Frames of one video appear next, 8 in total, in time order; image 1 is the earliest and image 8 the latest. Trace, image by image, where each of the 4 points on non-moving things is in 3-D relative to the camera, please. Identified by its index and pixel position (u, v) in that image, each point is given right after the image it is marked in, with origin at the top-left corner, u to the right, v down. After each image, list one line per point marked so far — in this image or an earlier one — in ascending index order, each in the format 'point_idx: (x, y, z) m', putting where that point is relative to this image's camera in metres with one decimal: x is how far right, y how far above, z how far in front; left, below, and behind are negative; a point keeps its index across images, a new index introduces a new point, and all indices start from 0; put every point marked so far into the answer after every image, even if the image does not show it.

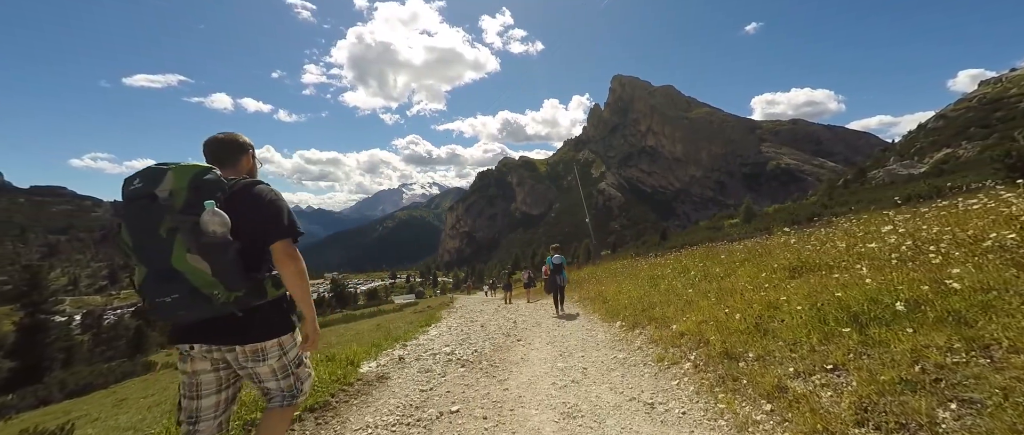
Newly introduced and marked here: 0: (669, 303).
0: (+4.4, -2.3, +11.3) m
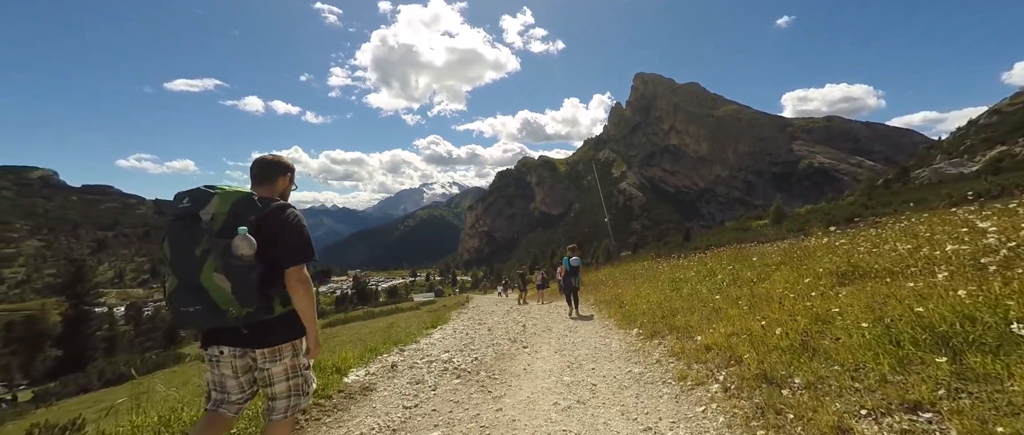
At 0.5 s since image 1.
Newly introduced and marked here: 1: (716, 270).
0: (+4.5, -2.3, +10.2) m
1: (+6.6, -1.7, +13.3) m
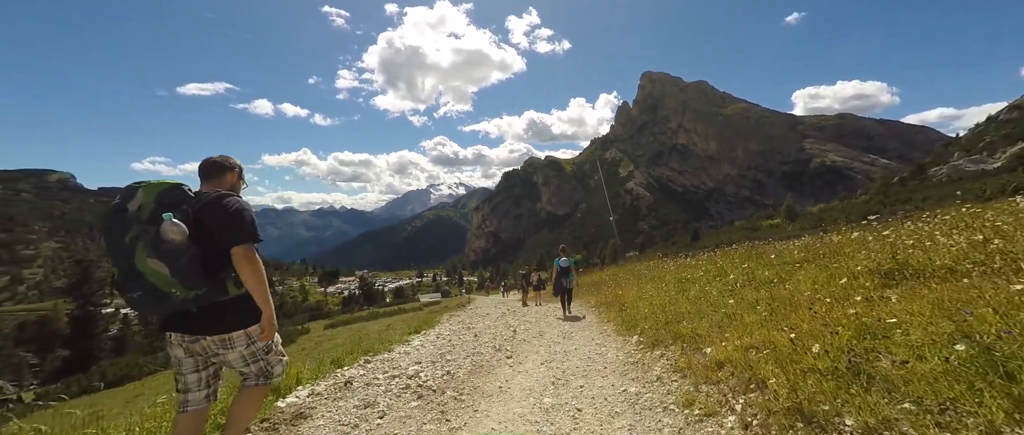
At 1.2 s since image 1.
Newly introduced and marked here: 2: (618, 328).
0: (+4.1, -2.1, +8.8) m
1: (+6.2, -1.5, +11.9) m
2: (+3.0, -3.2, +11.8) m
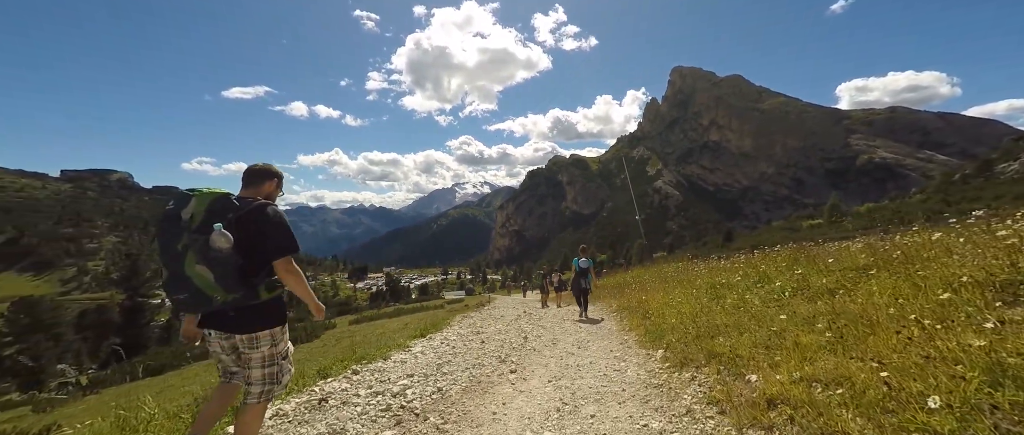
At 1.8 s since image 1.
0: (+4.1, -2.0, +7.3) m
1: (+6.5, -1.4, +10.3) m
2: (+3.3, -3.1, +10.4) m
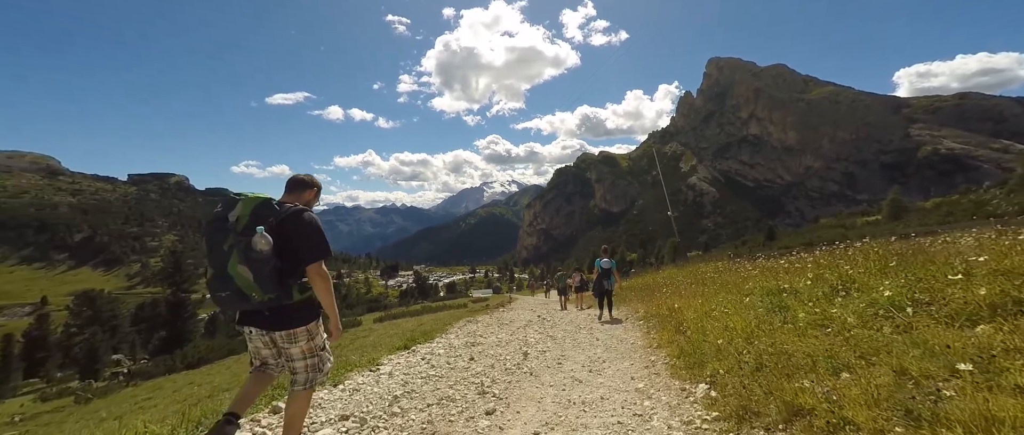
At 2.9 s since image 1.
0: (+3.7, -1.7, +4.6) m
1: (+6.2, -1.1, +7.4) m
2: (+3.0, -2.8, +7.8) m
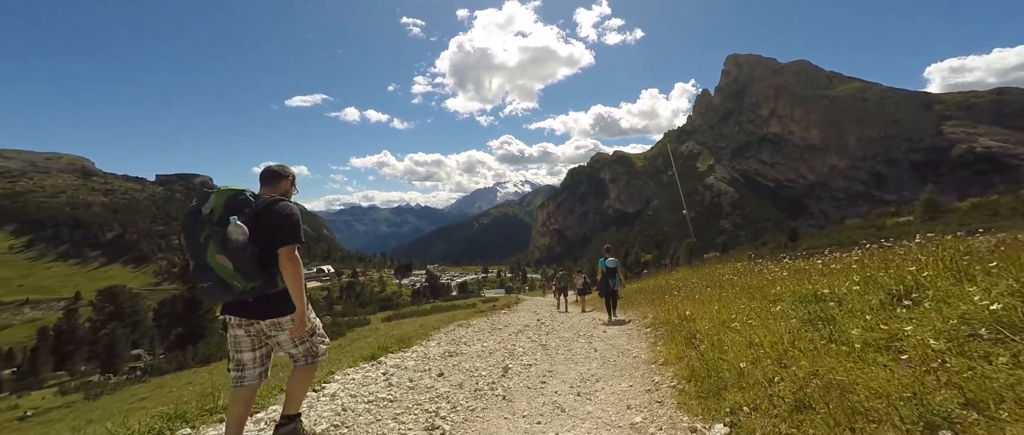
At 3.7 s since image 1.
0: (+3.1, -1.4, +2.9) m
1: (+5.7, -0.9, +5.7) m
2: (+2.5, -2.5, +6.1) m
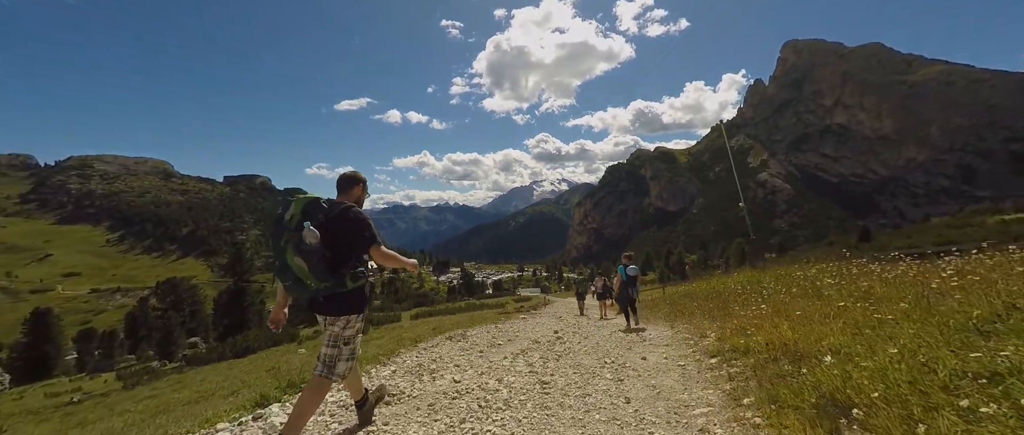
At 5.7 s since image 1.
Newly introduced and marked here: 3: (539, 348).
0: (+2.1, -0.9, -1.4) m
1: (+4.9, -0.3, +1.1) m
2: (+1.8, -2.0, +1.8) m
3: (+0.4, -3.6, +11.4) m
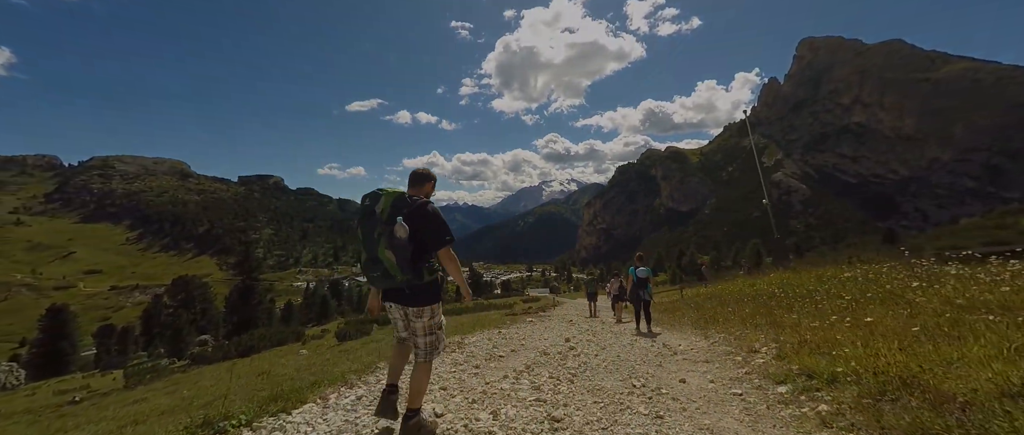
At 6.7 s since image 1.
0: (+1.9, -0.6, -3.4) m
1: (+4.8, 0.0, -1.0) m
2: (+1.7, -1.7, -0.2) m
3: (+0.5, -3.3, +9.4) m
